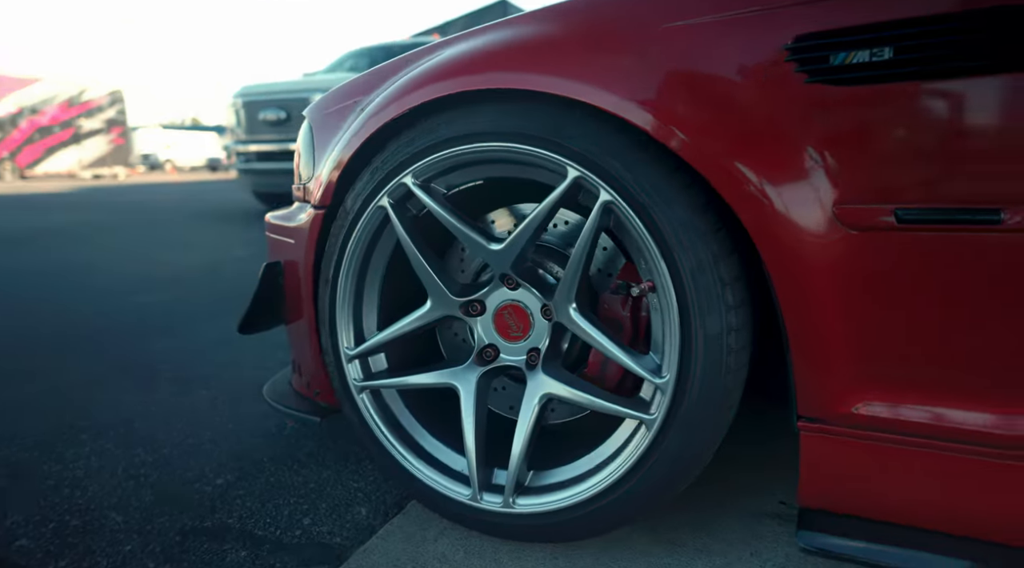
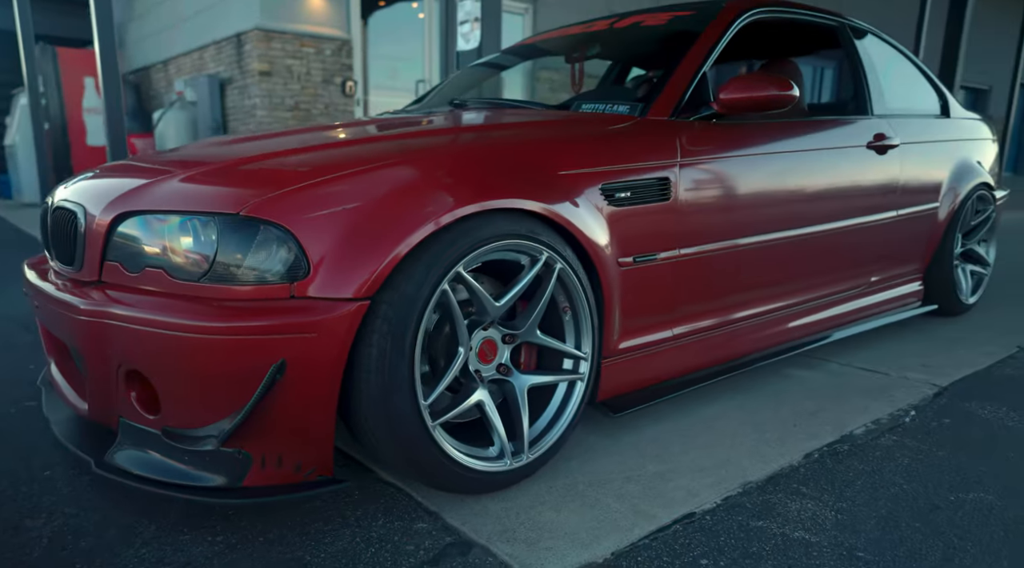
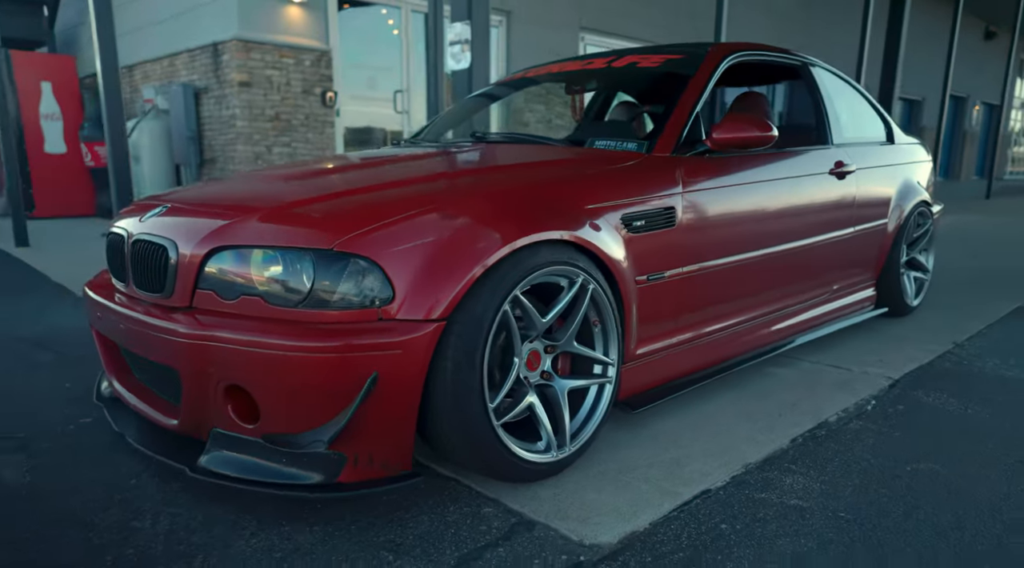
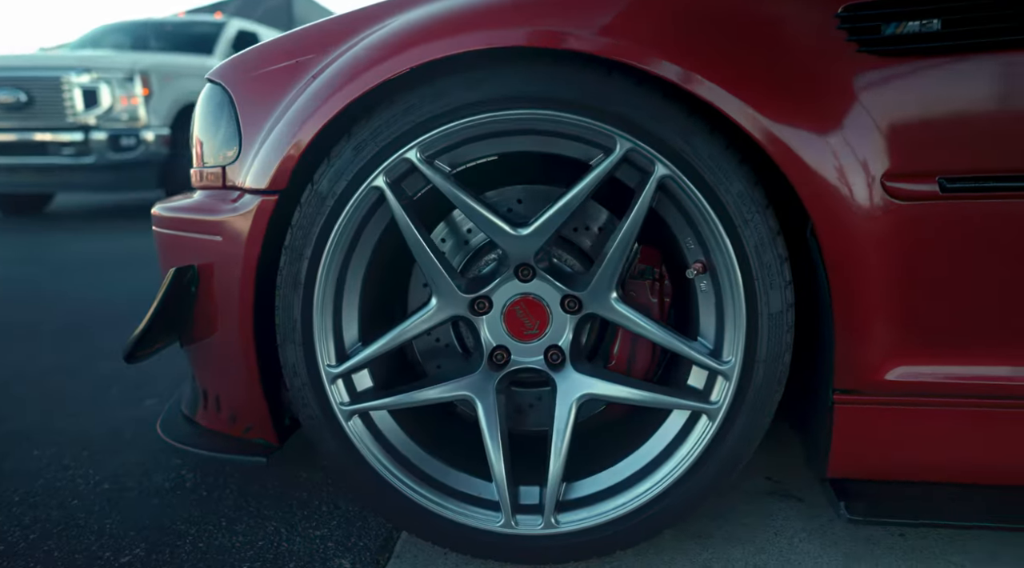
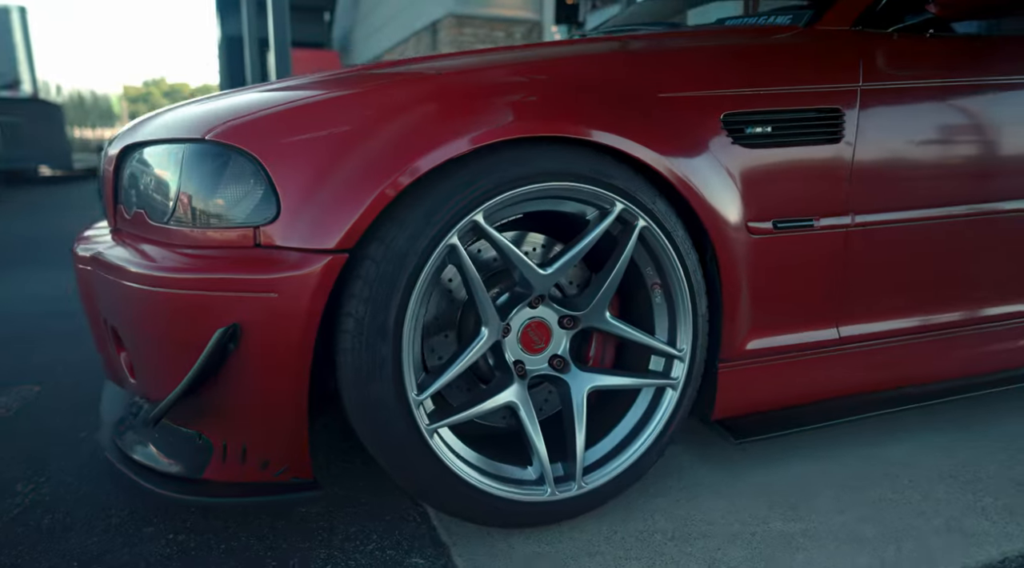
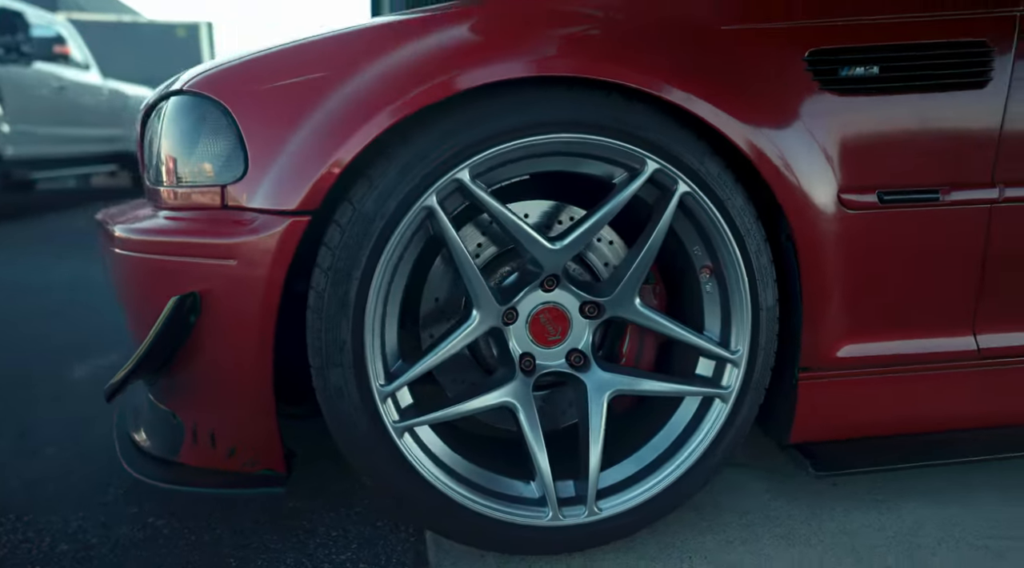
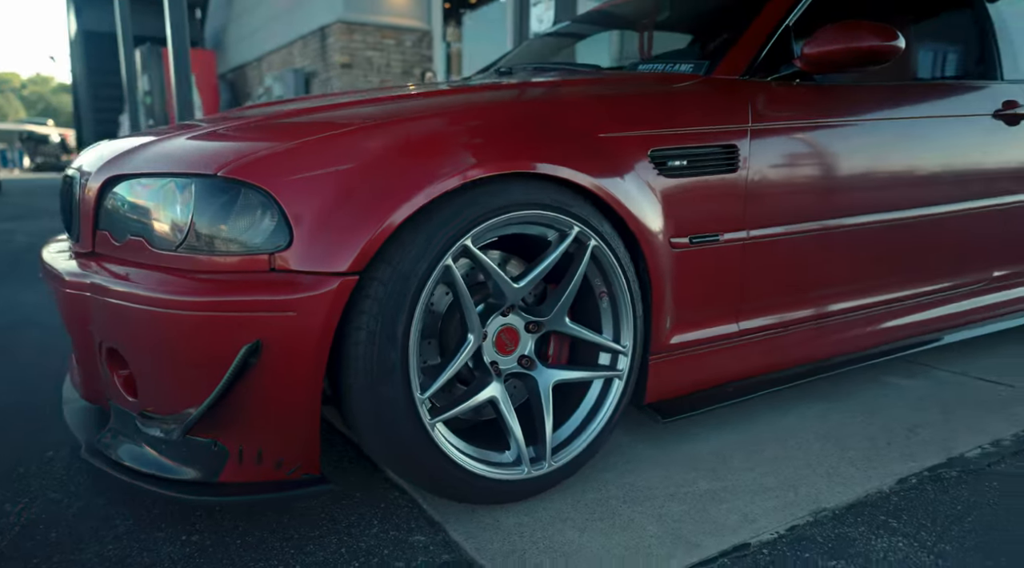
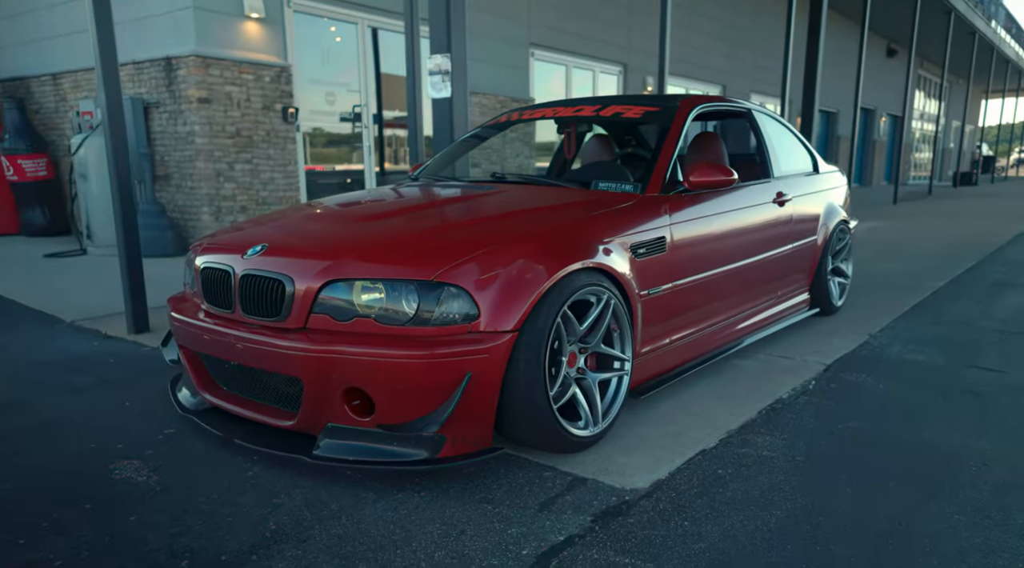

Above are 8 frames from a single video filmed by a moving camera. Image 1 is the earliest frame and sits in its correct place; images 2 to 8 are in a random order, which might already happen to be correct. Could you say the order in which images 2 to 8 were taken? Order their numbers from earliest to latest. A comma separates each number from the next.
4, 6, 5, 7, 2, 3, 8
